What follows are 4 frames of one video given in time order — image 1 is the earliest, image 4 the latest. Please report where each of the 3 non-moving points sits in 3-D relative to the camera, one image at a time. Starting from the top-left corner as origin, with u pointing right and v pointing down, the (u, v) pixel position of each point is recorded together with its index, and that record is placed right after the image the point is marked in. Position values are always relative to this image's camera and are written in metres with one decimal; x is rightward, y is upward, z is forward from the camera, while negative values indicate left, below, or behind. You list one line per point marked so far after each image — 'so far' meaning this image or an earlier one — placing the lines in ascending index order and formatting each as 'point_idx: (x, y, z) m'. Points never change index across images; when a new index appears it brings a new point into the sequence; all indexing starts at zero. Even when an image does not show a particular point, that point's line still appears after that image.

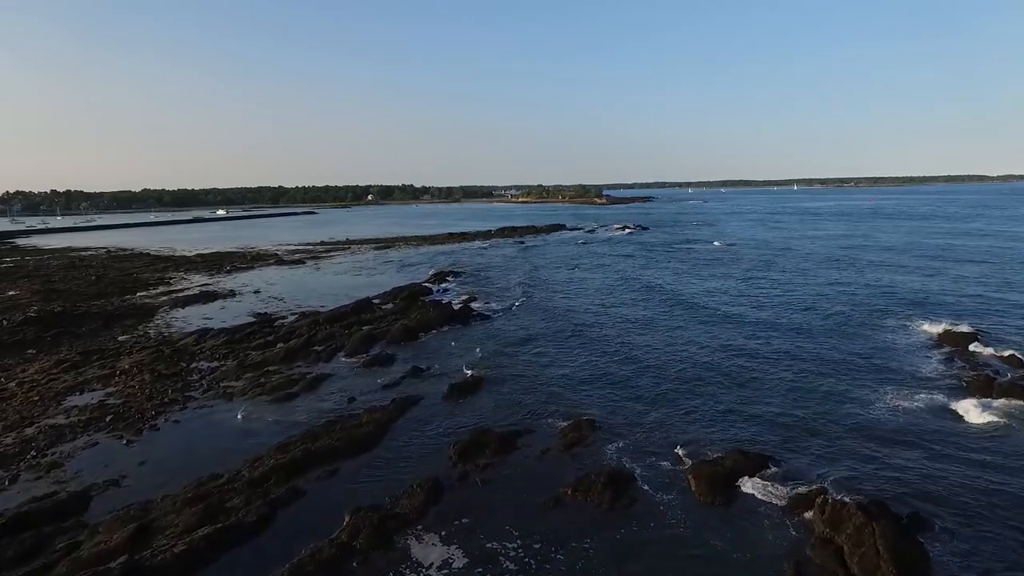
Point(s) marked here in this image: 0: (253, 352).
0: (-5.8, -1.4, +19.3) m
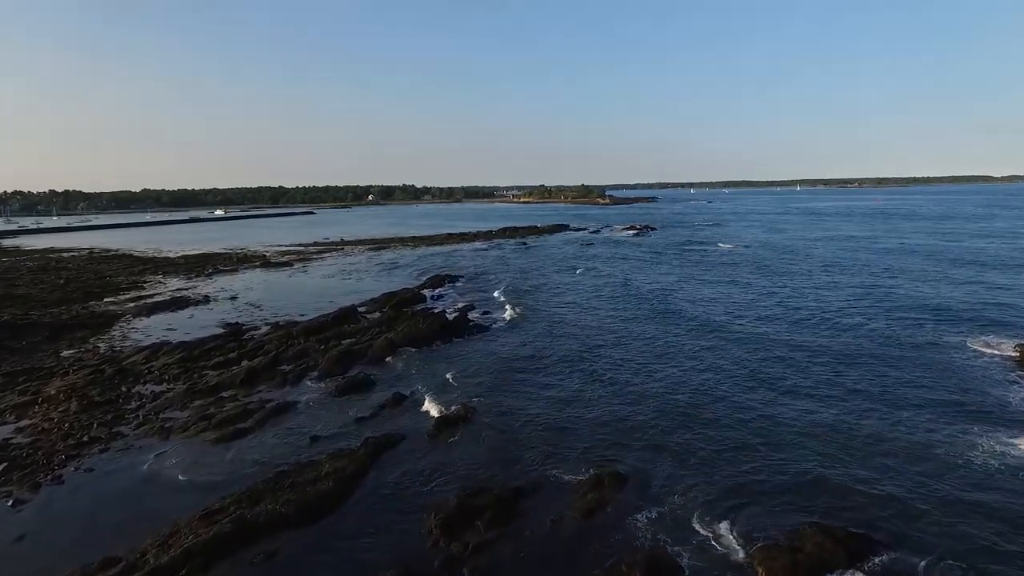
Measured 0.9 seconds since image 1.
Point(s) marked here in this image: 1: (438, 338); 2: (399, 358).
0: (-5.8, -1.6, +16.5) m
1: (-1.7, -1.1, +19.5) m
2: (-2.3, -1.5, +17.7) m
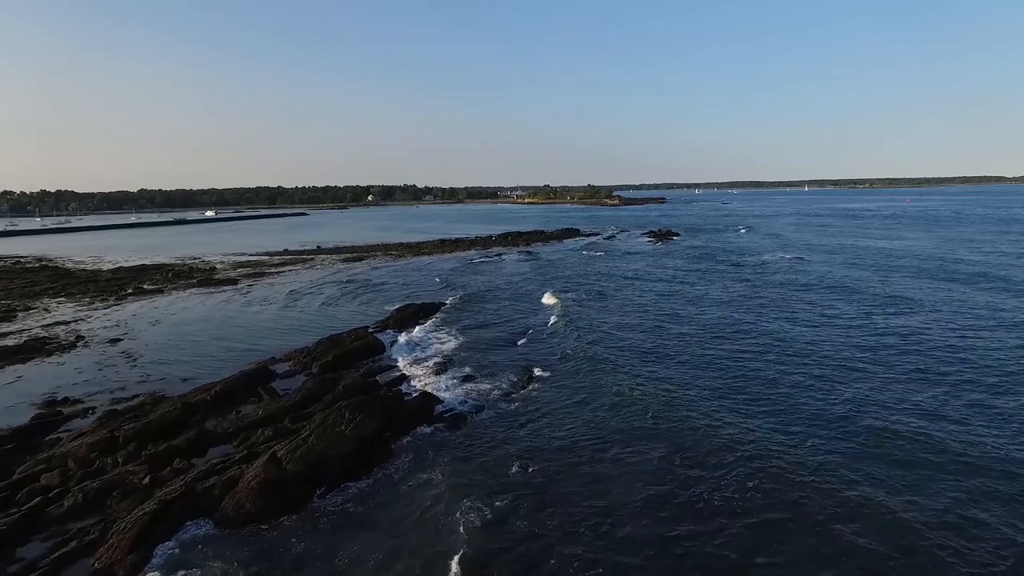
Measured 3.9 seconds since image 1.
0: (-5.8, -2.5, +7.6) m
1: (-1.7, -2.0, +10.6) m
2: (-2.4, -2.4, +8.8) m
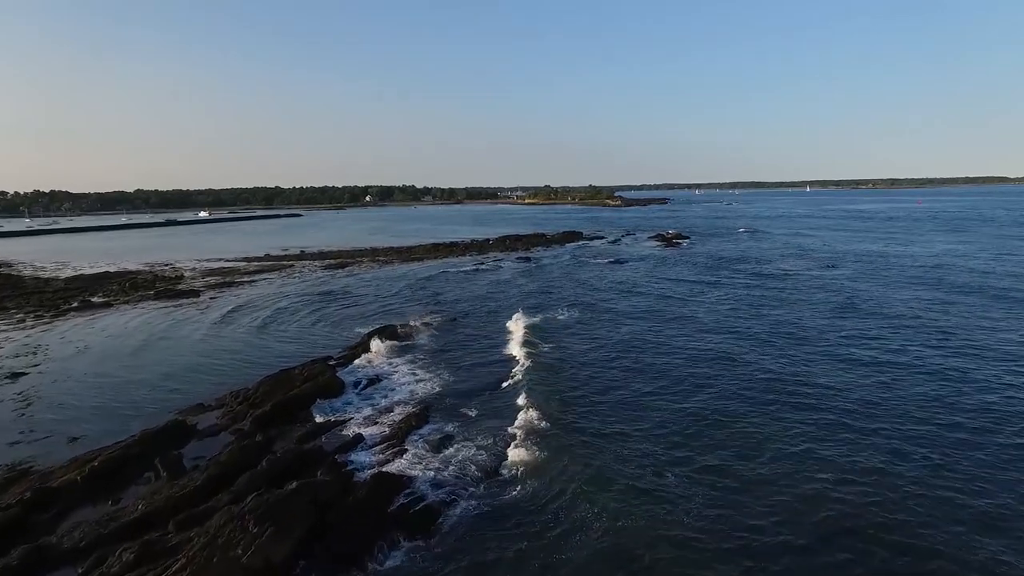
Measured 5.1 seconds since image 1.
0: (-5.9, -3.0, +3.7) m
1: (-1.9, -2.5, +6.7) m
2: (-2.5, -2.8, +4.9) m
